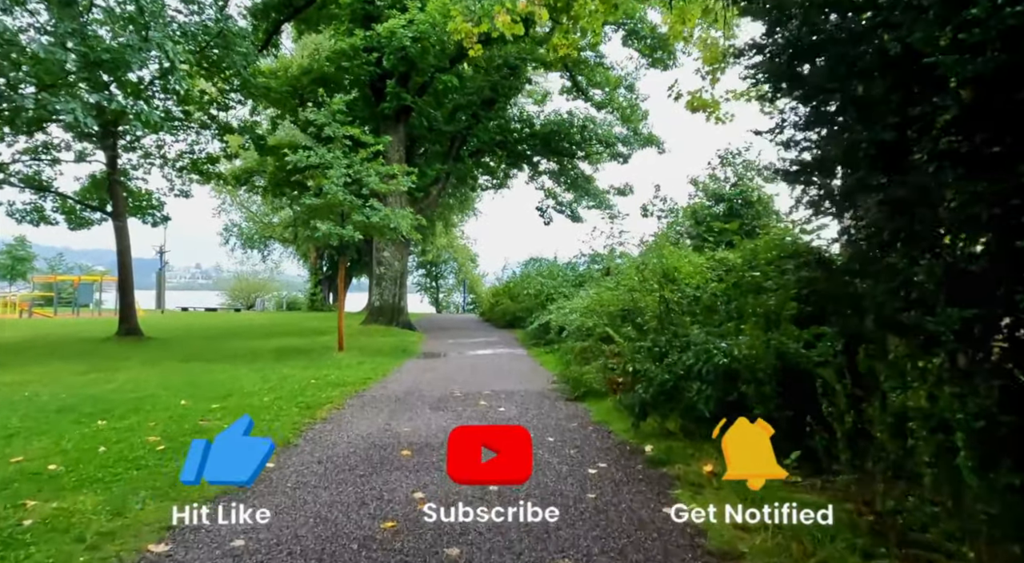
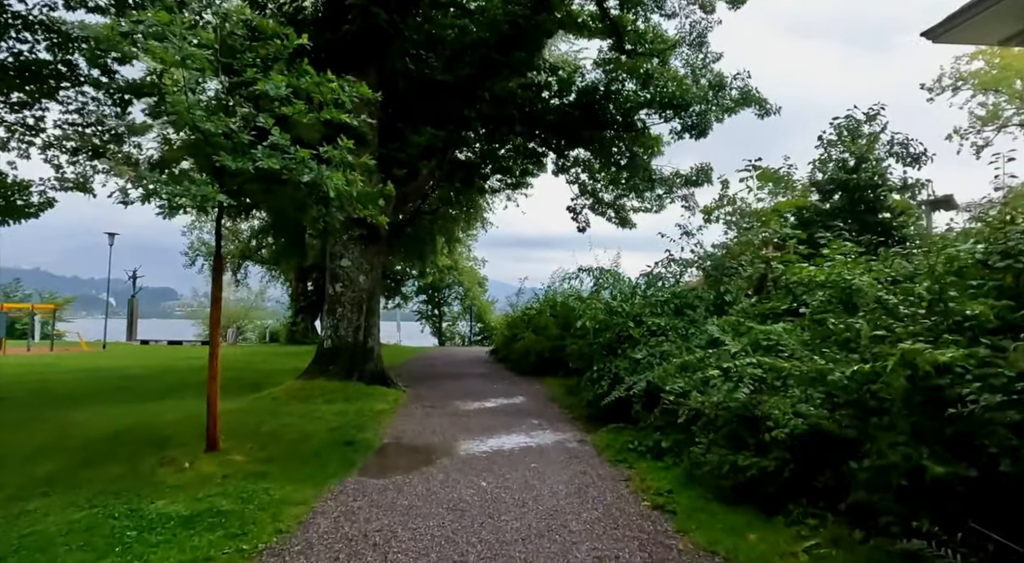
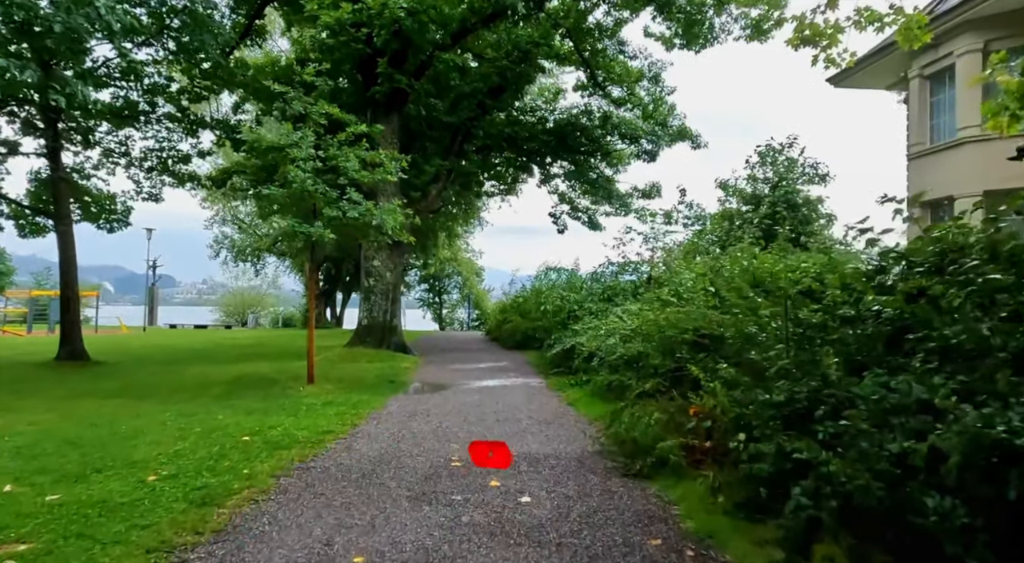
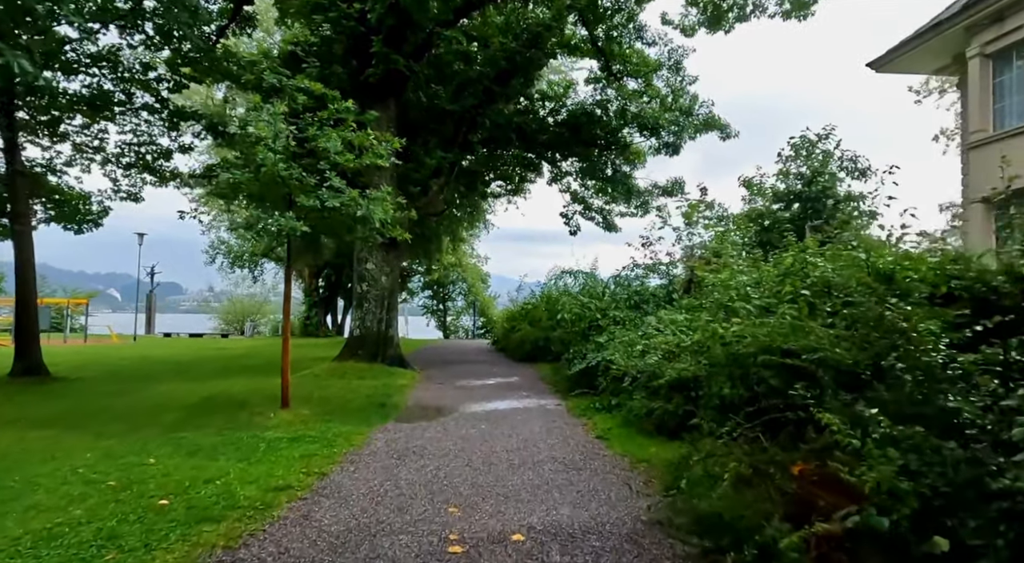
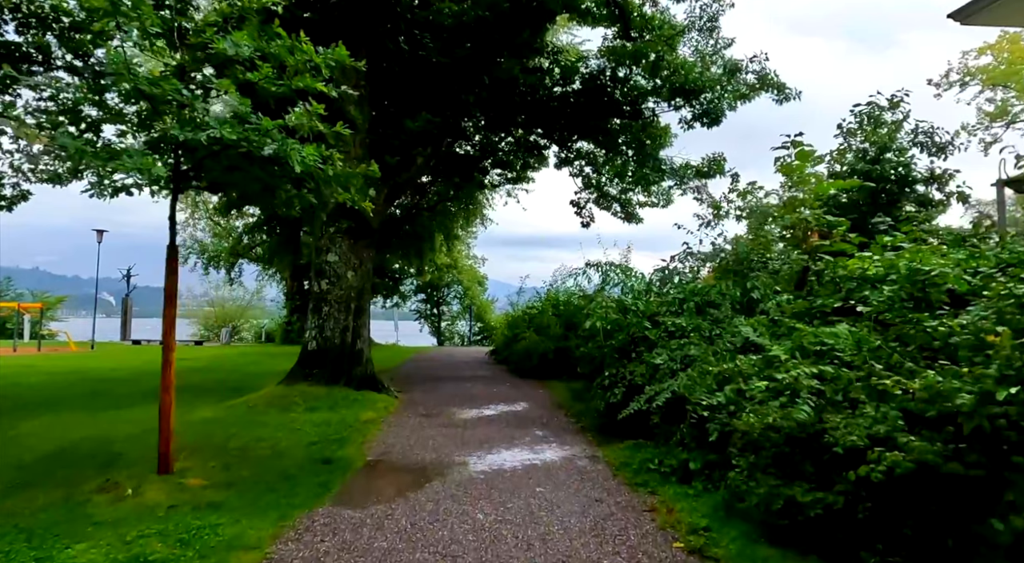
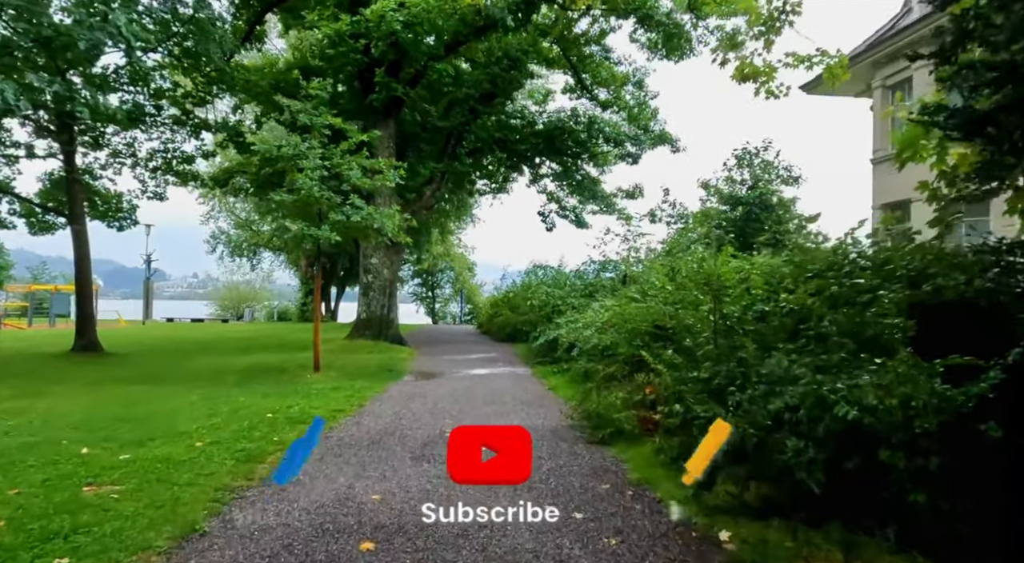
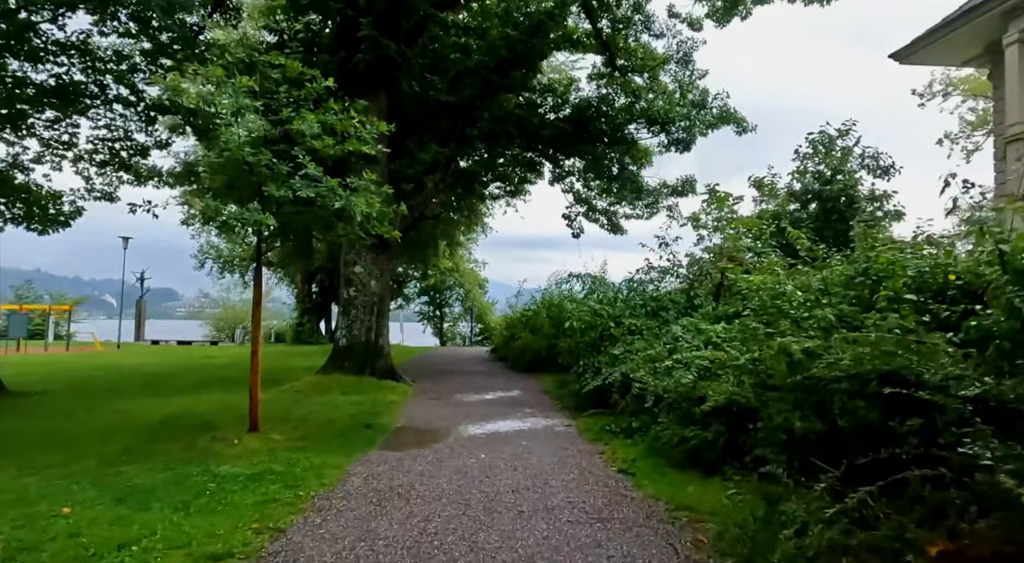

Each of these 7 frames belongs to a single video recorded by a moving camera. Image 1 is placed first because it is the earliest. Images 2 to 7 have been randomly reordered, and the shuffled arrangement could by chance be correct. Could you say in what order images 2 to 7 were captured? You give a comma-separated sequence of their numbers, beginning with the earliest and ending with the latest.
6, 3, 4, 7, 2, 5
